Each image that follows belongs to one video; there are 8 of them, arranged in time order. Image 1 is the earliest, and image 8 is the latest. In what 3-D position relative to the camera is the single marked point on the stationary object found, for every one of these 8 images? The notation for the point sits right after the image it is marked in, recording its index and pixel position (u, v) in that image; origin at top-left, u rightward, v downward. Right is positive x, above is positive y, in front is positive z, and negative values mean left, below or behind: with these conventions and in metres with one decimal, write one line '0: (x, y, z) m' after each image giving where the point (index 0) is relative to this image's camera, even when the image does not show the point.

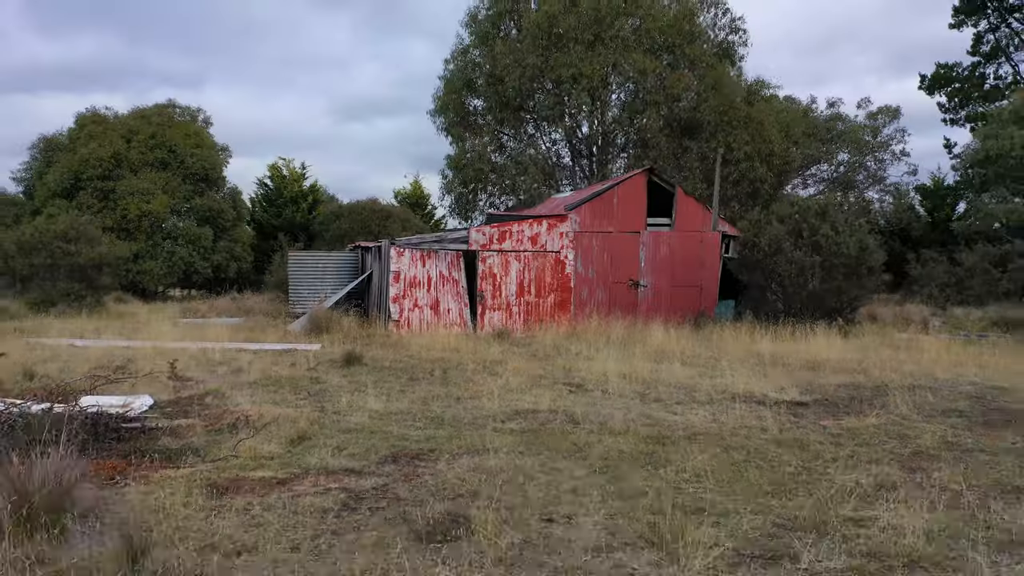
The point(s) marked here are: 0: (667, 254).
0: (+2.3, +0.5, +12.8) m
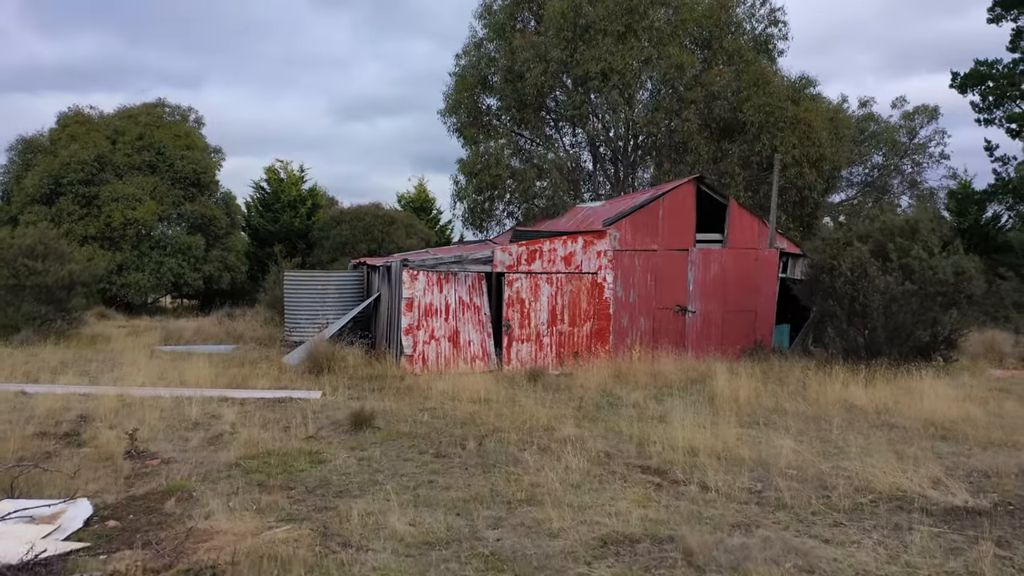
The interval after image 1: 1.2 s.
0: (+2.7, +0.2, +11.2) m
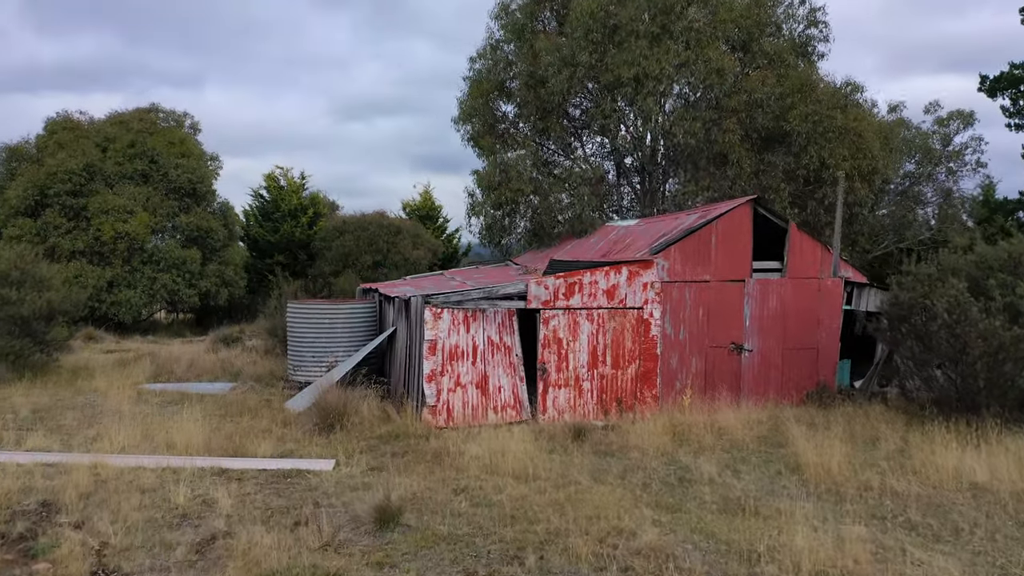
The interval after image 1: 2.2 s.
0: (+3.1, -0.2, +9.9) m
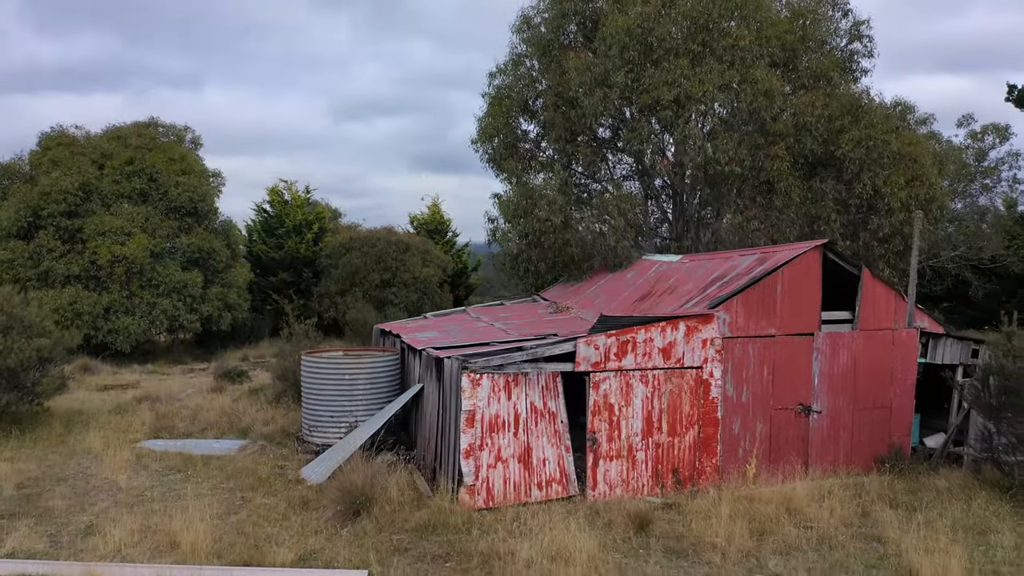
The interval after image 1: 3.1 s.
0: (+3.5, -0.8, +8.9) m
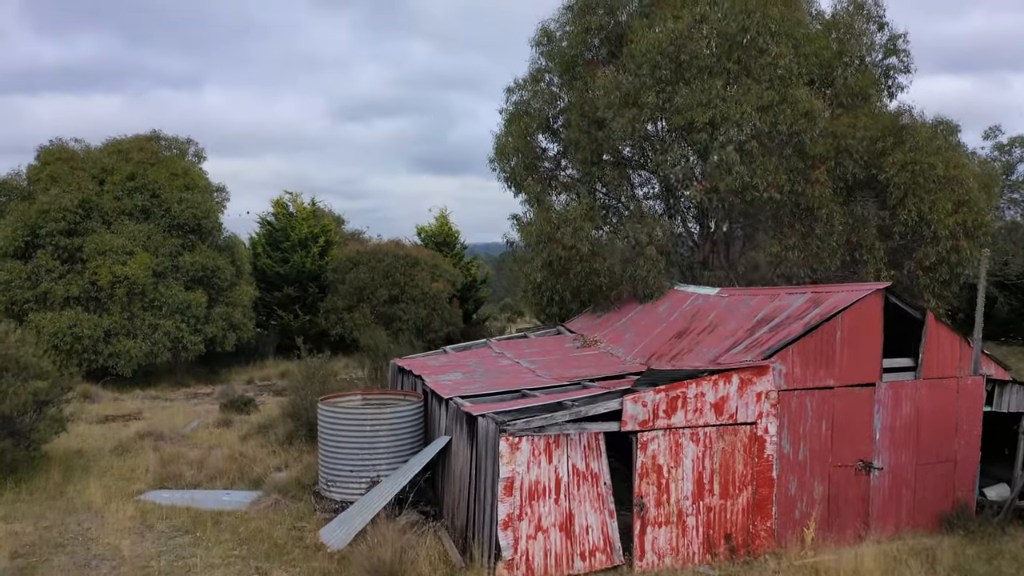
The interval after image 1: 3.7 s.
0: (+3.9, -1.2, +8.3) m
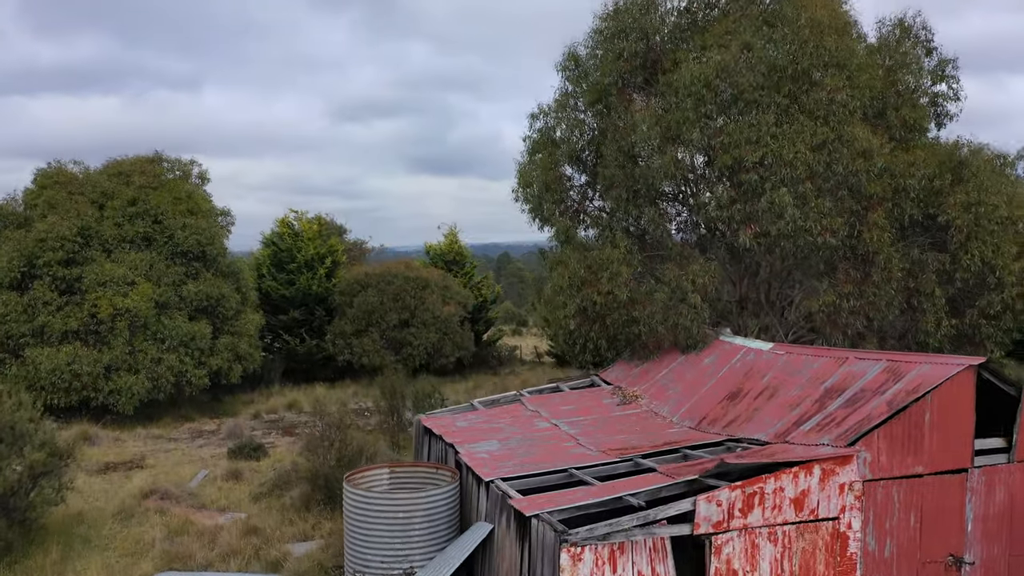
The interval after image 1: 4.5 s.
0: (+4.3, -1.9, +7.4) m
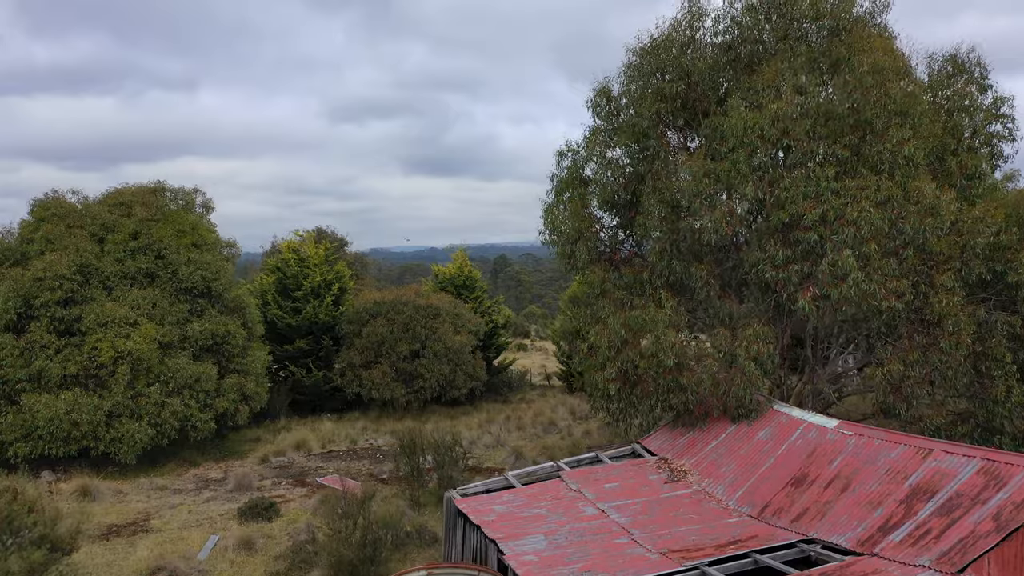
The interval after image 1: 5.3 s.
0: (+4.8, -2.7, +6.6) m
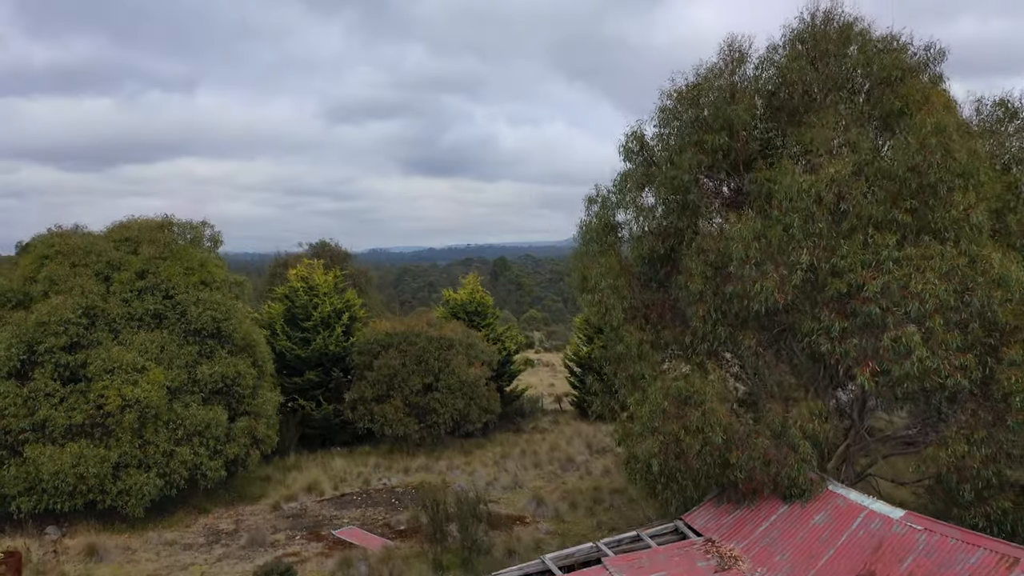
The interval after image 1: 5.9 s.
0: (+5.2, -3.5, +6.0) m
